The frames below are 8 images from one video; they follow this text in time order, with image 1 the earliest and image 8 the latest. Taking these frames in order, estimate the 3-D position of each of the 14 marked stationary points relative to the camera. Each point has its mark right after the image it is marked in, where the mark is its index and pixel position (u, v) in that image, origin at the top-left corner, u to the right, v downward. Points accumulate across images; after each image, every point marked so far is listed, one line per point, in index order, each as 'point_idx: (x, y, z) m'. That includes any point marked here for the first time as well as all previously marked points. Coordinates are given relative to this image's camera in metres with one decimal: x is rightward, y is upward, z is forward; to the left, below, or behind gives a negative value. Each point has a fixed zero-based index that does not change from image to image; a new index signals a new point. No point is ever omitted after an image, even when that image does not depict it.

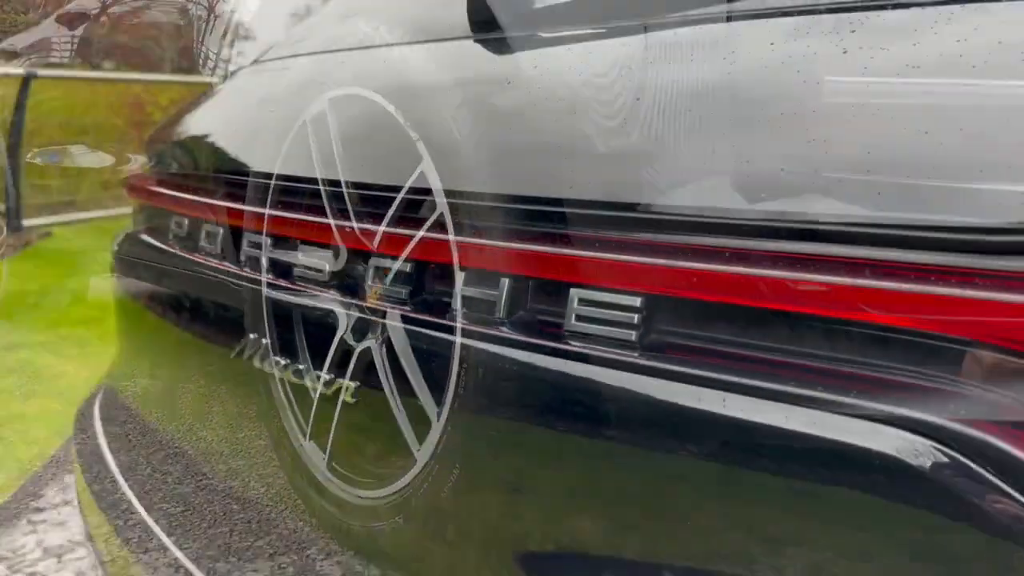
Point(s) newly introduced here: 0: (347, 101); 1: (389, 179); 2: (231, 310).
0: (-0.2, +0.2, +0.8) m
1: (-0.1, +0.1, +0.7) m
2: (-0.3, 0.0, +0.8) m
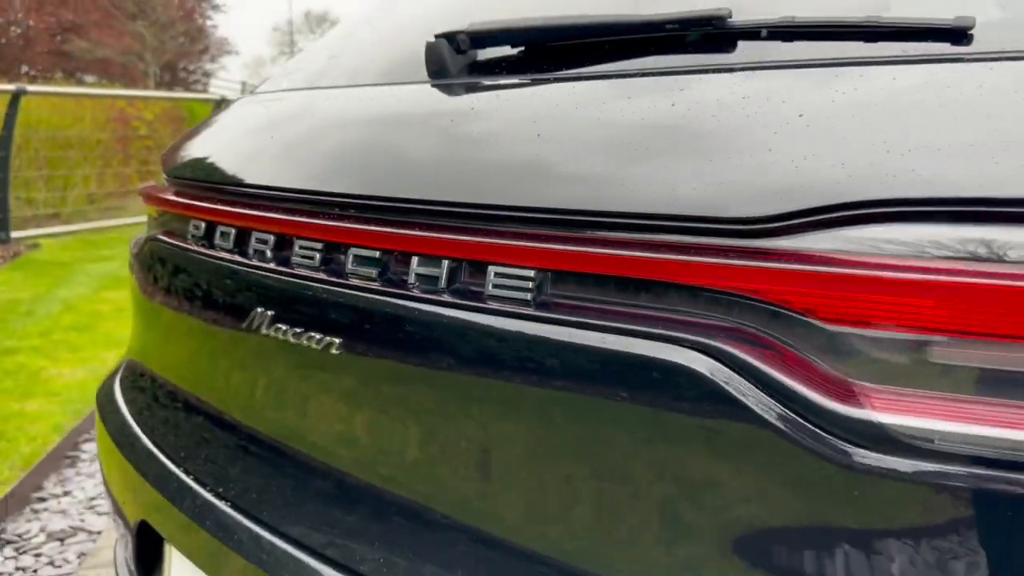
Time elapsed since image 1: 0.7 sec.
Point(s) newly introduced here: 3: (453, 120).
0: (-0.2, +0.2, +1.0) m
1: (-0.2, +0.1, +0.9) m
2: (-0.4, 0.0, +1.0) m
3: (-0.1, +0.2, +0.9) m
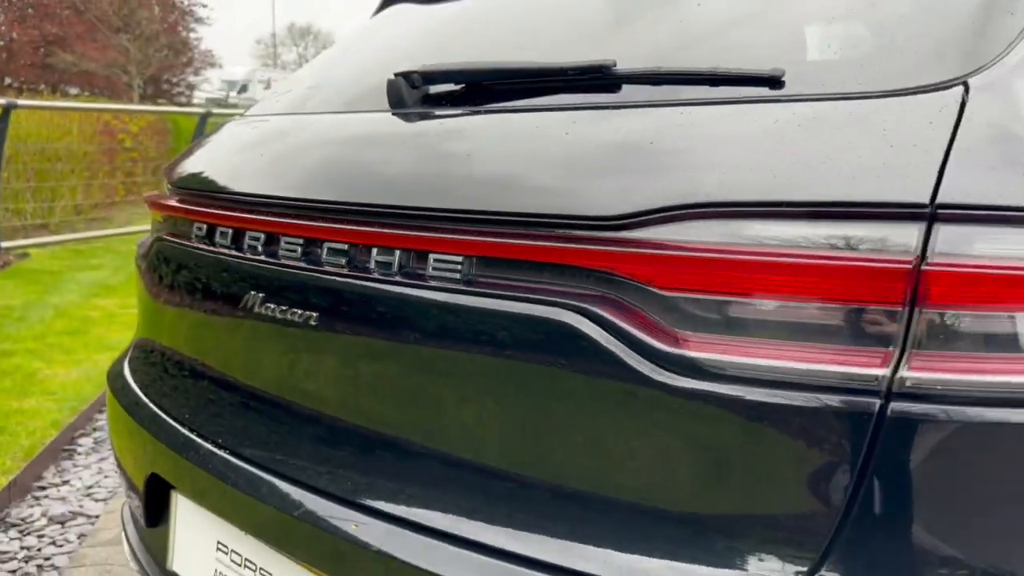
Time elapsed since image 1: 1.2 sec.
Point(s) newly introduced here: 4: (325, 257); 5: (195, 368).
0: (-0.3, +0.2, +1.3) m
1: (-0.2, +0.1, +1.1) m
2: (-0.4, 0.0, +1.3) m
3: (-0.1, +0.2, +1.1) m
4: (-0.3, 0.0, +1.1) m
5: (-0.5, -0.1, +1.4) m
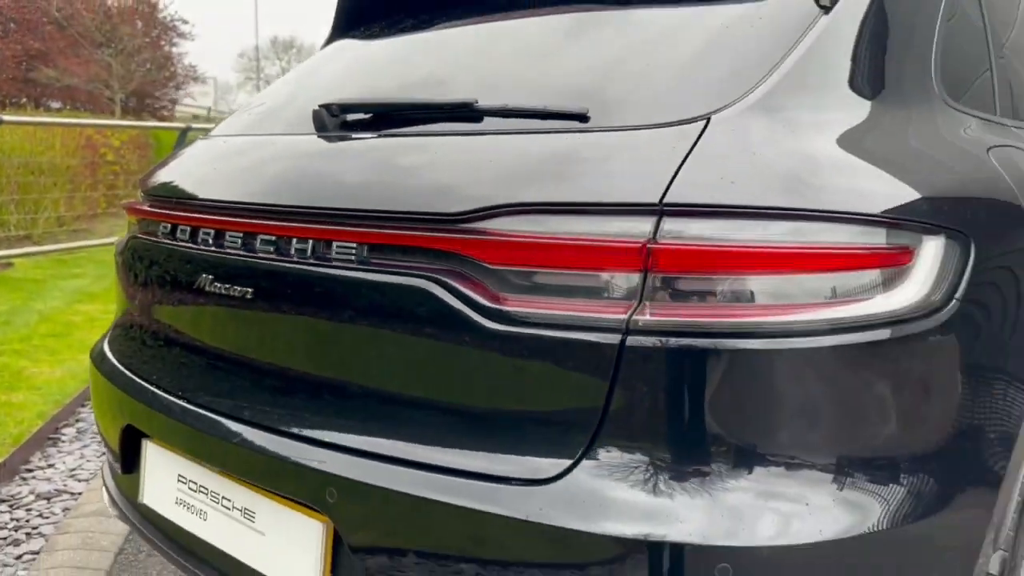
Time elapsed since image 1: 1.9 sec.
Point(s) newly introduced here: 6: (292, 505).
0: (-0.5, +0.3, +1.6) m
1: (-0.4, +0.2, +1.4) m
2: (-0.6, 0.0, +1.6) m
3: (-0.3, +0.2, +1.5) m
4: (-0.4, +0.1, +1.4) m
5: (-0.7, -0.1, +1.7) m
6: (-0.3, -0.3, +1.3) m
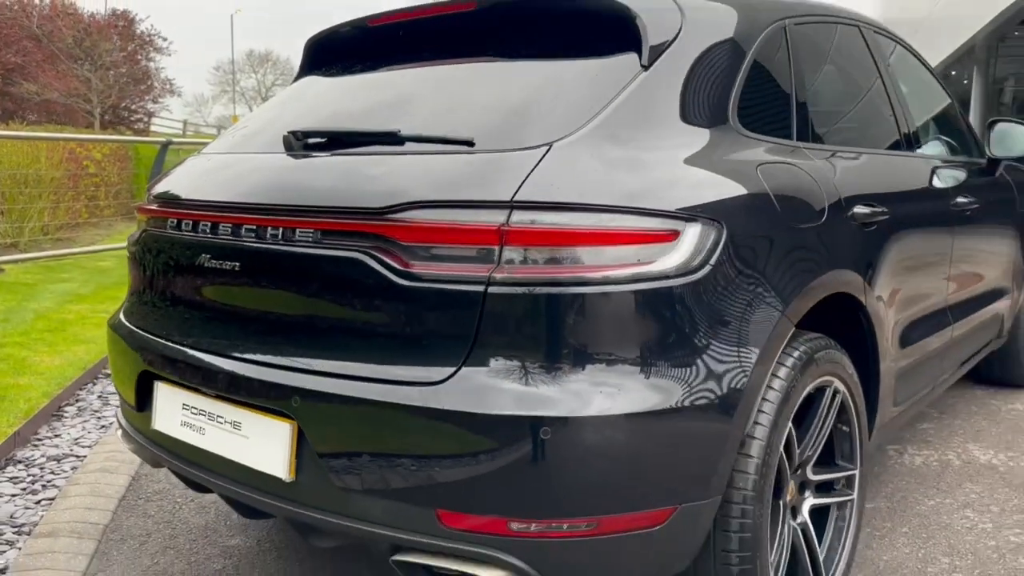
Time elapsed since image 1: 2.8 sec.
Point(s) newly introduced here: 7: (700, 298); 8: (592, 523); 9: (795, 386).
0: (-0.7, +0.3, +2.1) m
1: (-0.6, +0.2, +2.0) m
2: (-0.8, +0.1, +2.1) m
3: (-0.5, +0.3, +2.0) m
4: (-0.6, +0.1, +2.0) m
5: (-0.9, -0.1, +2.2) m
6: (-0.5, -0.3, +1.8) m
7: (+0.4, 0.0, +1.7) m
8: (+0.2, -0.5, +1.7) m
9: (+0.7, -0.2, +1.9) m
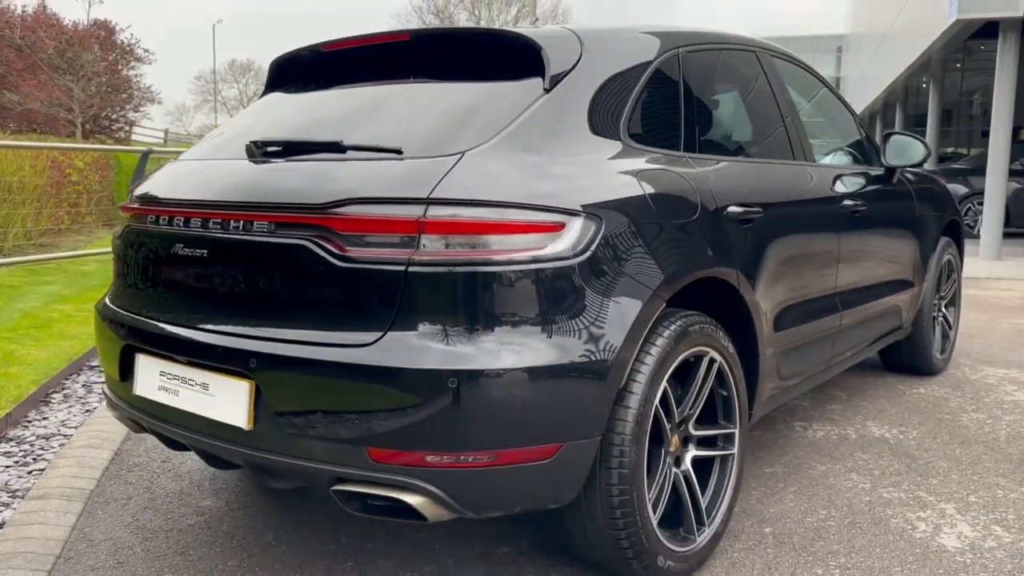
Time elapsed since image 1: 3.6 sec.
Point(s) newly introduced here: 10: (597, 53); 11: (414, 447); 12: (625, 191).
0: (-0.9, +0.3, +2.5) m
1: (-0.8, +0.3, +2.4) m
2: (-1.0, +0.1, +2.5) m
3: (-0.8, +0.3, +2.4) m
4: (-0.9, +0.2, +2.3) m
5: (-1.1, 0.0, +2.6) m
6: (-0.8, -0.2, +2.2) m
7: (+0.2, 0.0, +2.1) m
8: (0.0, -0.4, +2.0) m
9: (+0.4, -0.2, +2.3) m
10: (+0.3, +0.8, +2.6) m
11: (-0.2, -0.4, +2.0) m
12: (+0.3, +0.3, +2.3) m
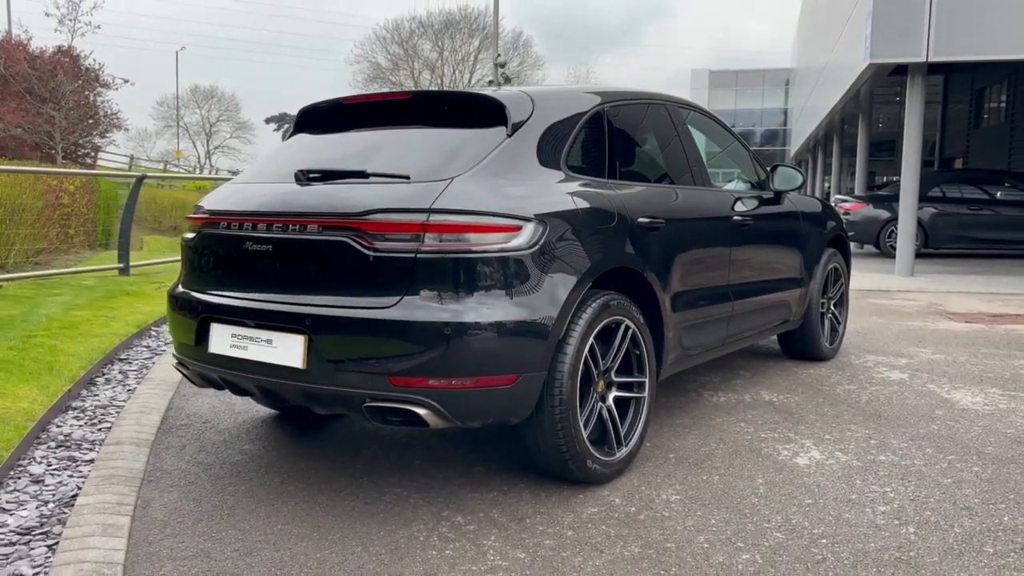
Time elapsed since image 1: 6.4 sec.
0: (-1.0, +0.4, +3.5) m
1: (-1.0, +0.3, +3.3) m
2: (-1.2, +0.2, +3.4) m
3: (-0.9, +0.4, +3.4) m
4: (-1.0, +0.2, +3.3) m
5: (-1.3, 0.0, +3.5) m
6: (-0.9, -0.2, +3.2) m
7: (+0.1, +0.1, +3.1) m
8: (-0.1, -0.4, +3.0) m
9: (+0.3, -0.1, +3.3) m
10: (+0.1, +0.8, +3.6) m
11: (-0.3, -0.3, +3.0) m
12: (+0.2, +0.3, +3.3) m
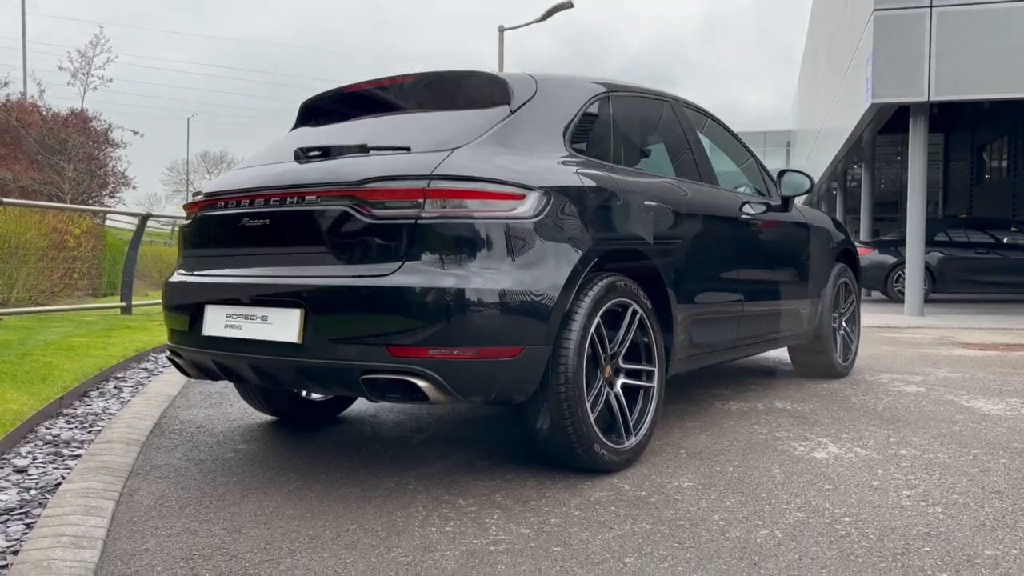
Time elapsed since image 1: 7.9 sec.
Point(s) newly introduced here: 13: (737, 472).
0: (-1.0, +0.5, +3.4) m
1: (-0.9, +0.4, +3.3) m
2: (-1.1, +0.3, +3.4) m
3: (-0.9, +0.5, +3.3) m
4: (-1.0, +0.3, +3.2) m
5: (-1.2, +0.1, +3.4) m
6: (-0.9, -0.1, +3.1) m
7: (+0.1, +0.2, +3.0) m
8: (-0.1, -0.2, +2.9) m
9: (+0.4, 0.0, +3.2) m
10: (+0.2, +0.9, +3.6) m
11: (-0.3, -0.2, +2.9) m
12: (+0.2, +0.4, +3.3) m
13: (+0.9, -0.7, +3.3) m
